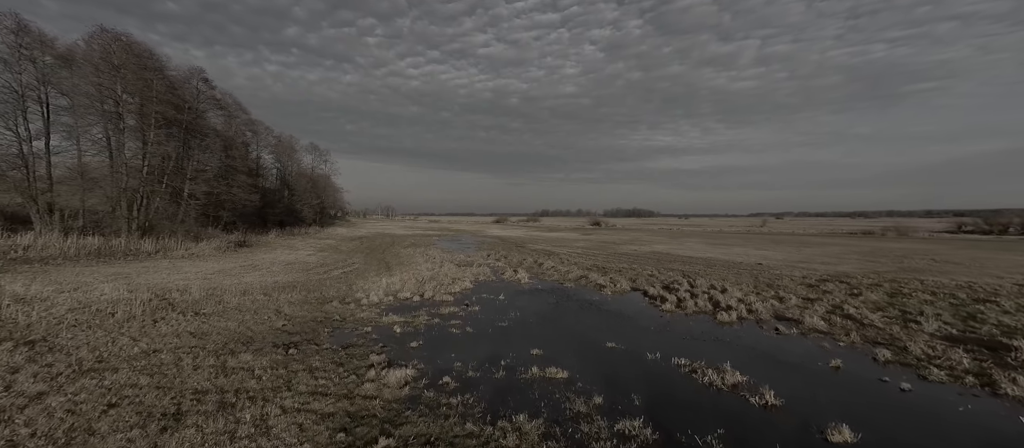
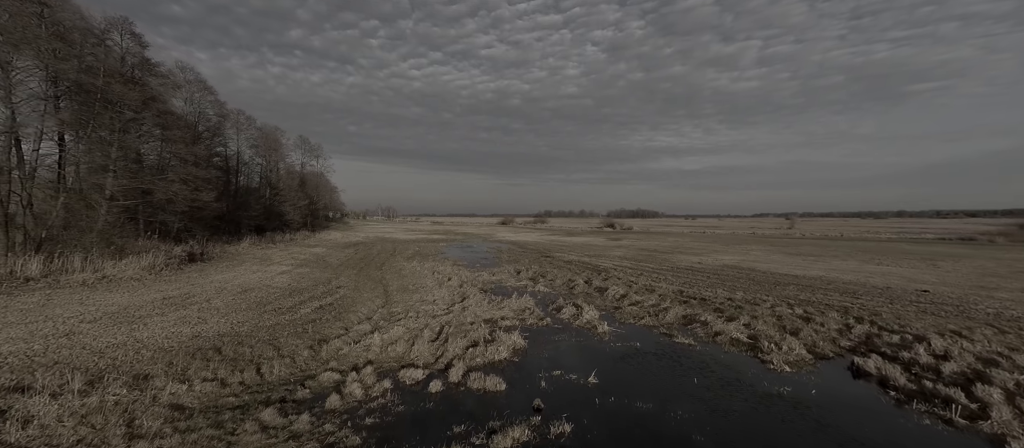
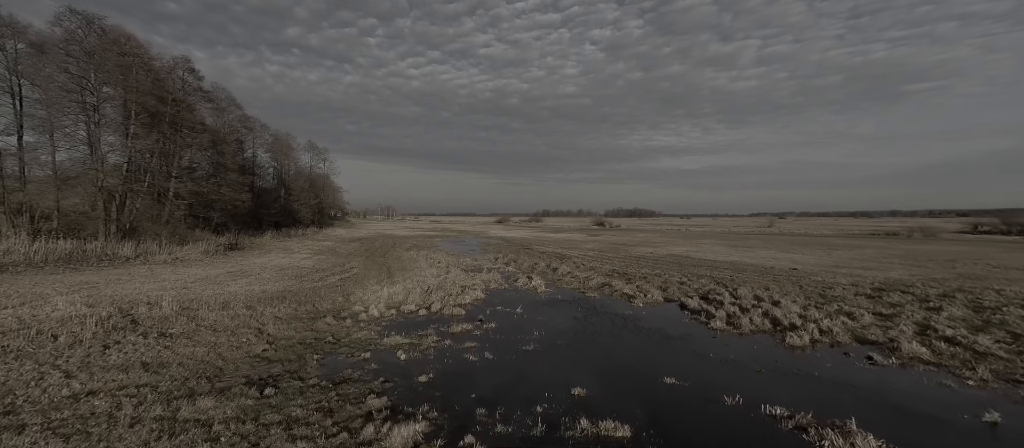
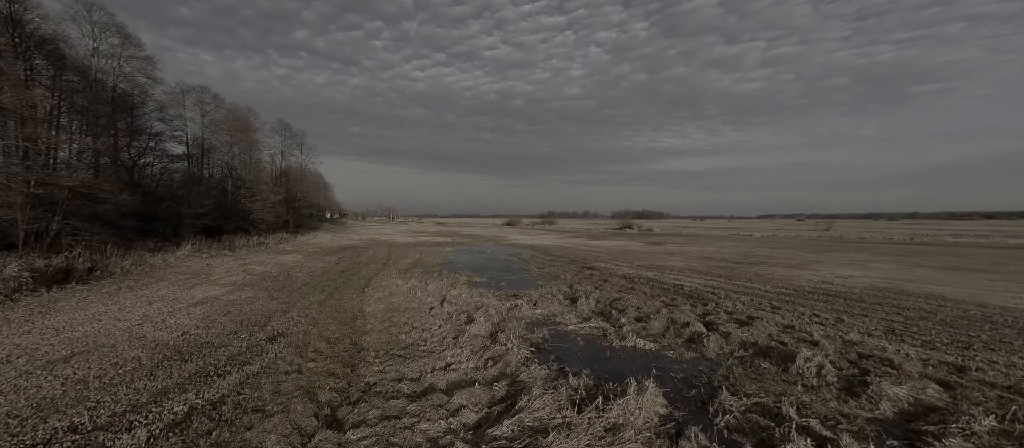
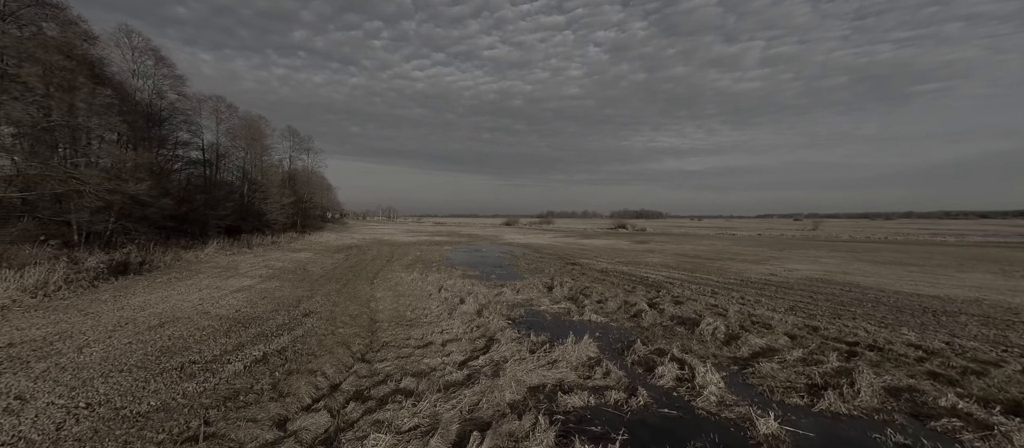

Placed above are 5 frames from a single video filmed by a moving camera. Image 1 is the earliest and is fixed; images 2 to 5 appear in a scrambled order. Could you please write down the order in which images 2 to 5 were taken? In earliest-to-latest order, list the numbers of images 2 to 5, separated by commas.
3, 2, 5, 4
